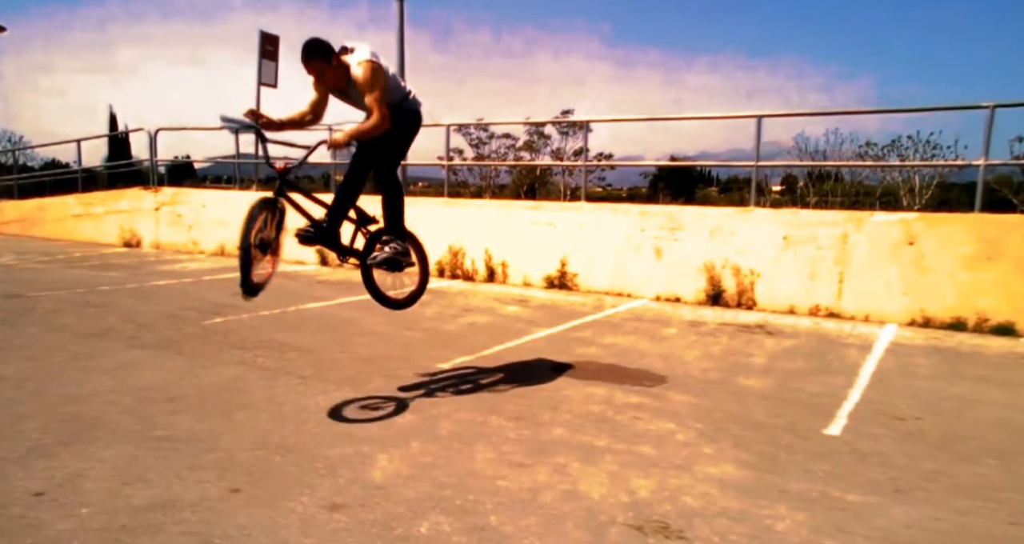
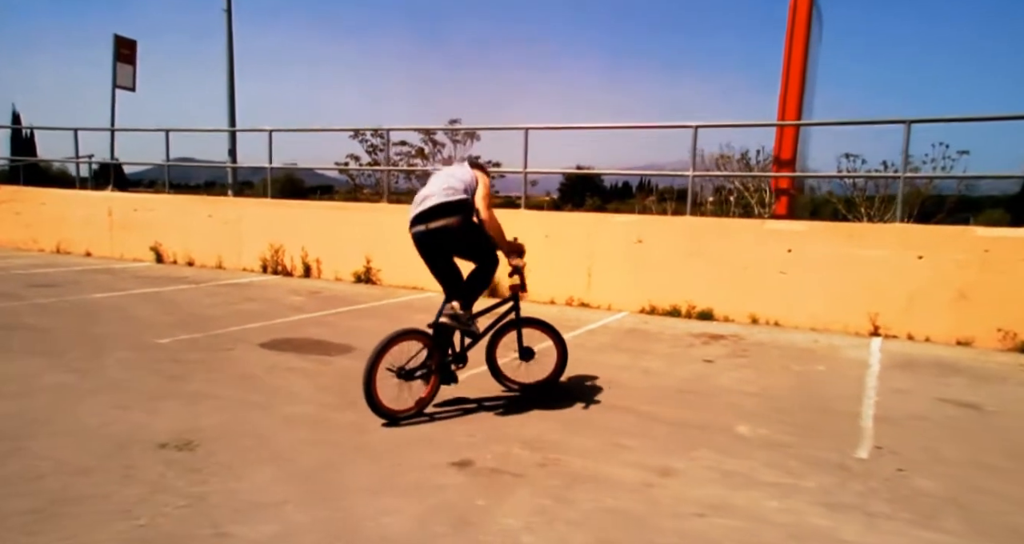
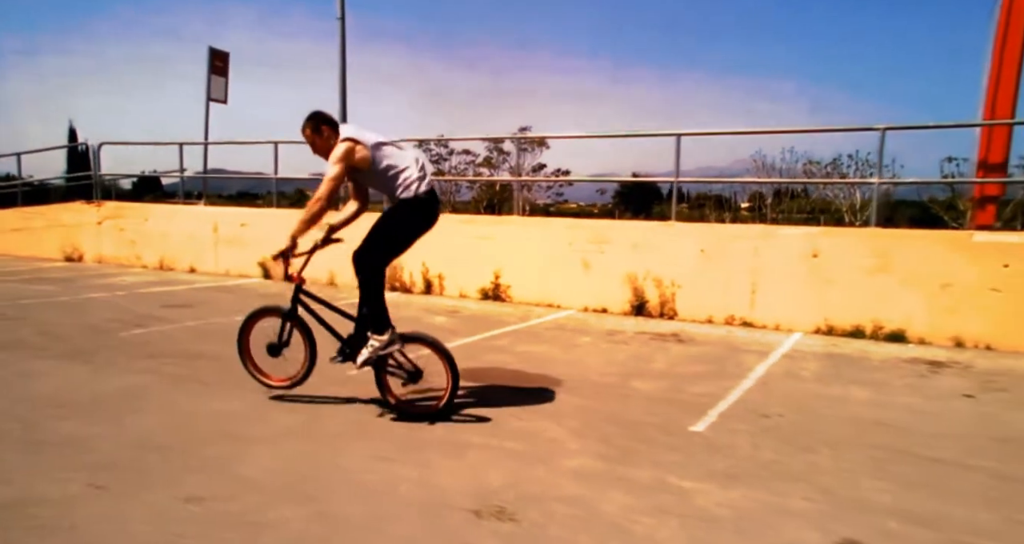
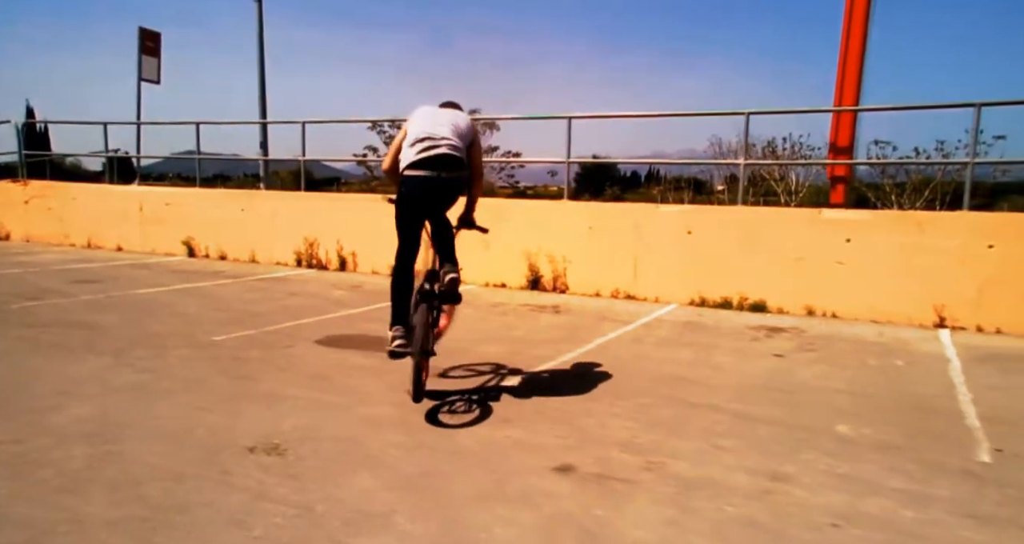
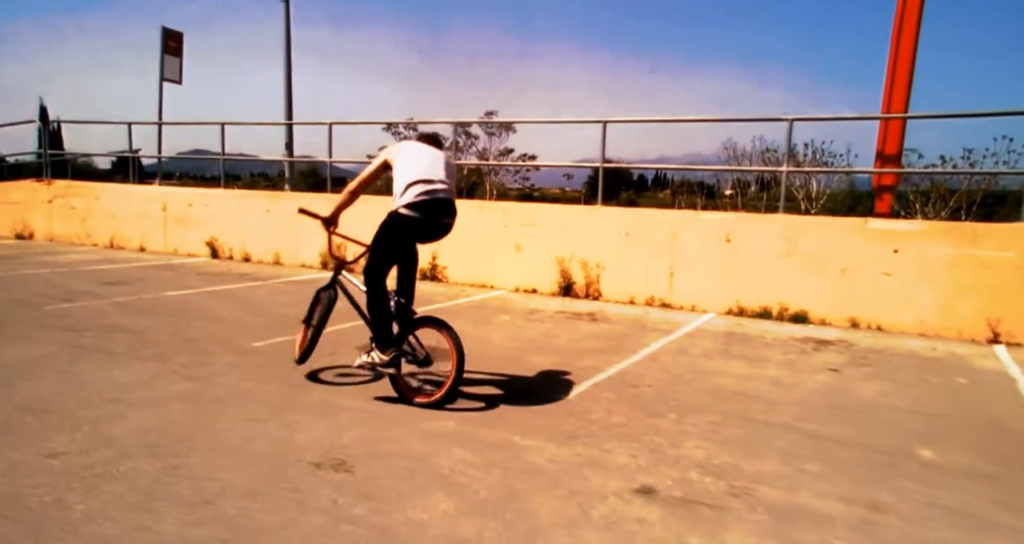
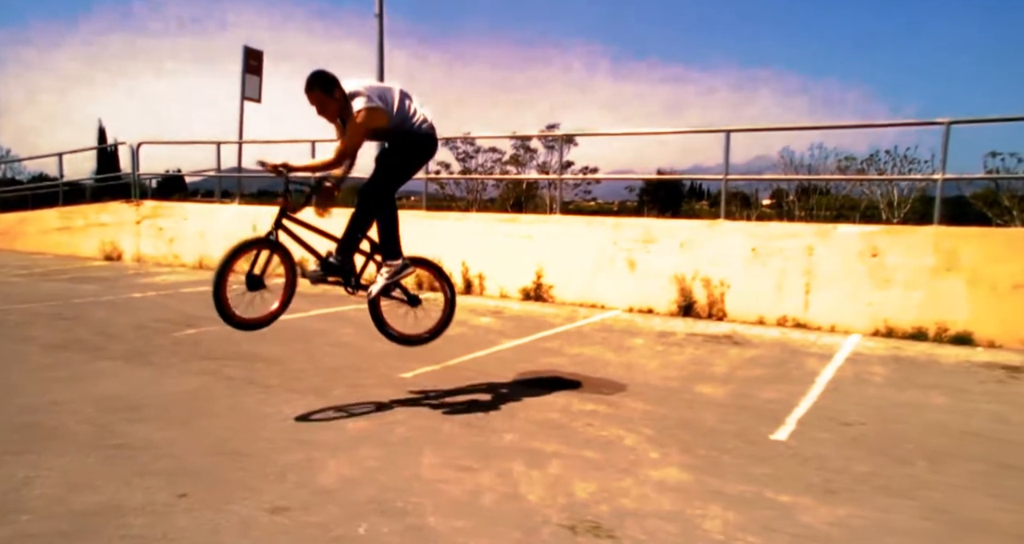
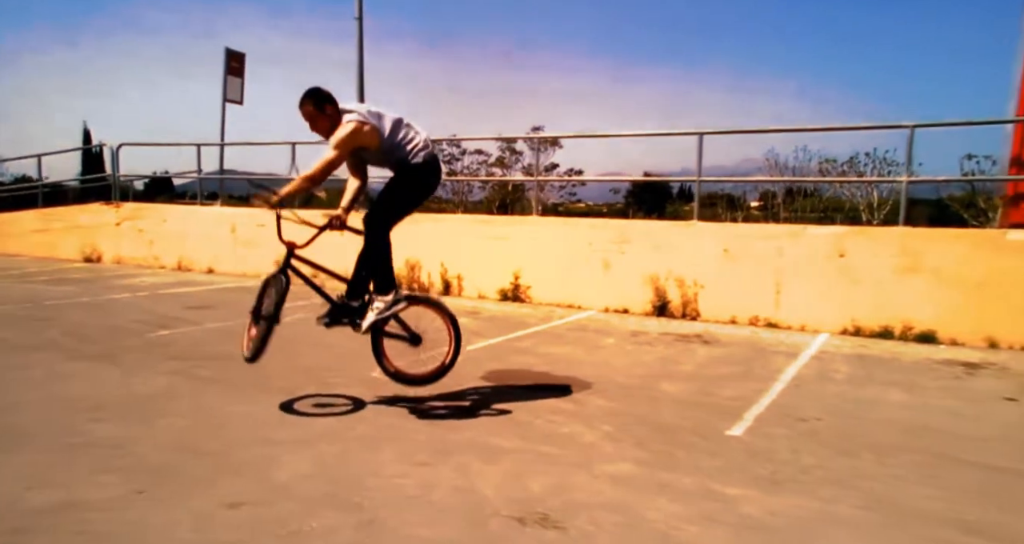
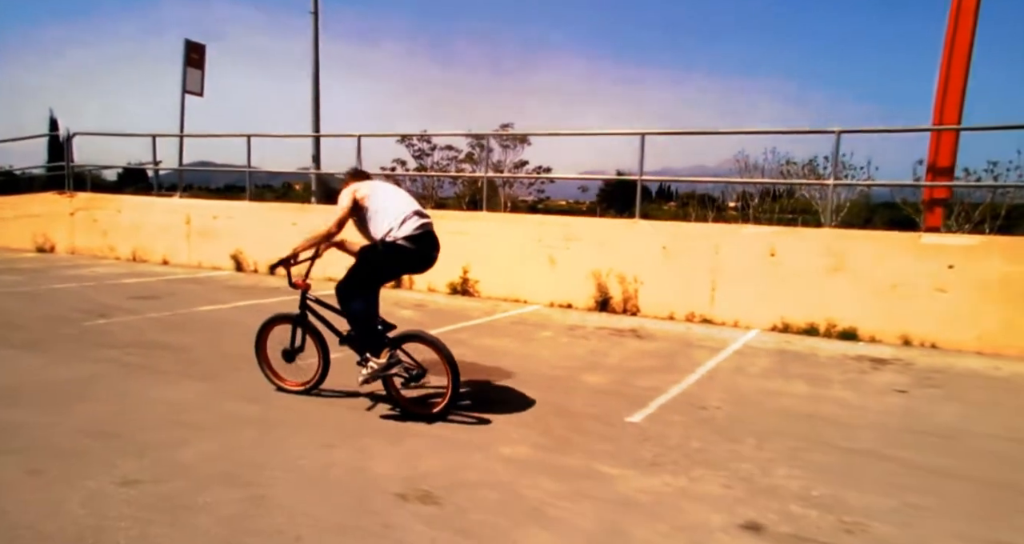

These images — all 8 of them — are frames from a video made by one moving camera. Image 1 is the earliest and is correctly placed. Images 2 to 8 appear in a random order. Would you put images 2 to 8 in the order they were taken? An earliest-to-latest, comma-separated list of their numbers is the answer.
6, 7, 3, 8, 5, 4, 2
